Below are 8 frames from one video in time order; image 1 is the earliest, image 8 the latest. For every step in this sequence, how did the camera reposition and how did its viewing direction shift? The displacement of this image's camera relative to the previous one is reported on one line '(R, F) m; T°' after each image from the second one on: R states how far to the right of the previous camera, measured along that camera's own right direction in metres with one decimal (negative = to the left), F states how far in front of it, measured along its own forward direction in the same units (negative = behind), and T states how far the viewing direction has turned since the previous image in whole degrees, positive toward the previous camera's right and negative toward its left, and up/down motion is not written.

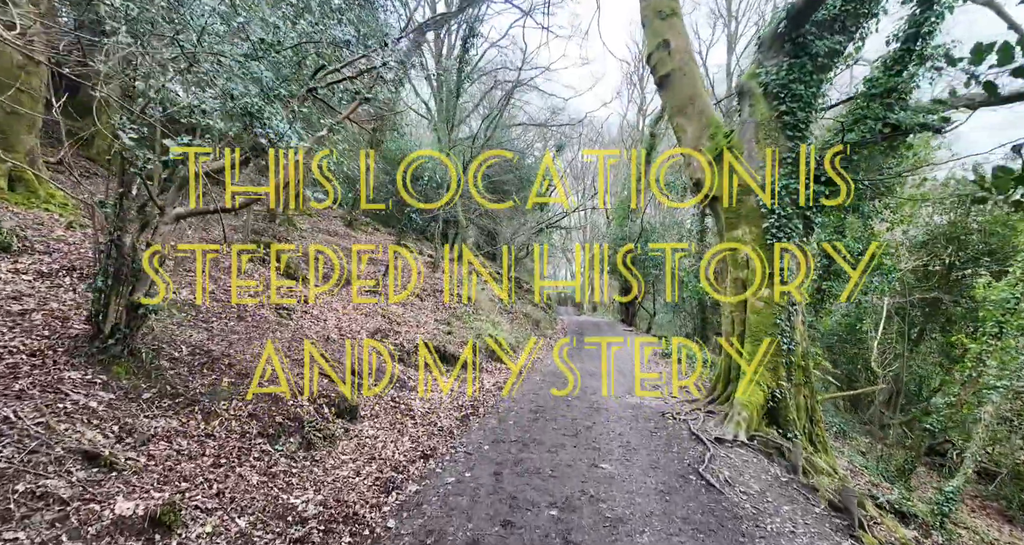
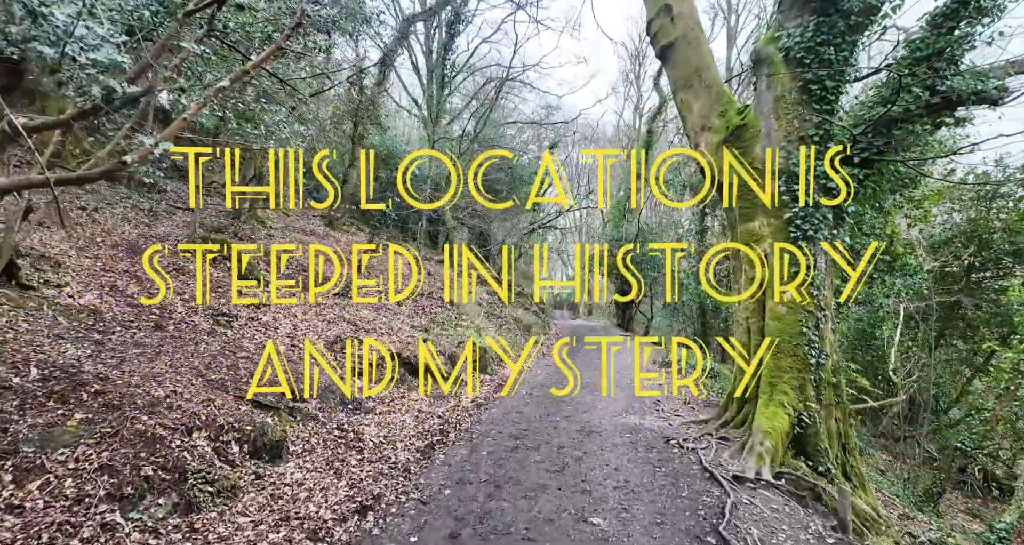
(+0.2, +1.1) m; 0°
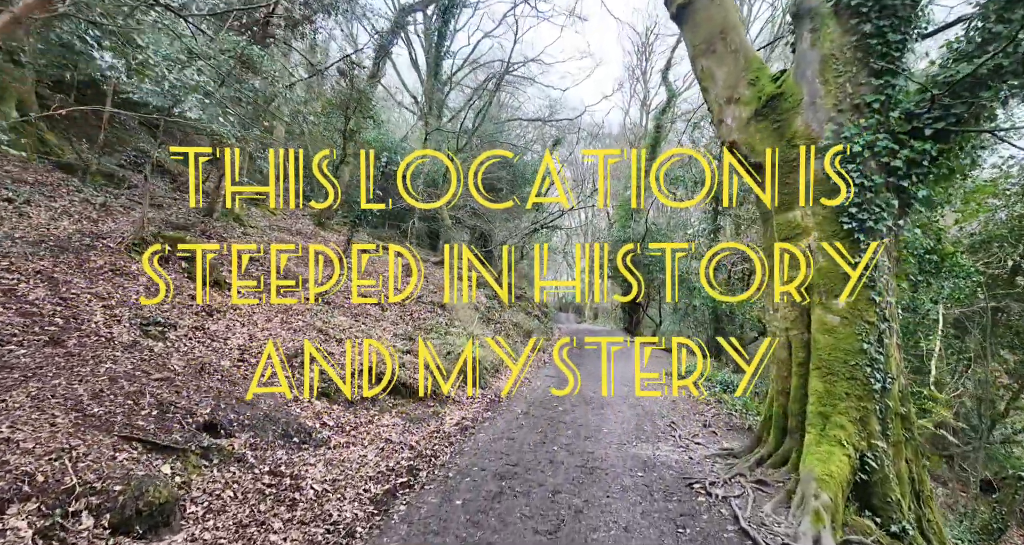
(+0.2, +1.1) m; -1°
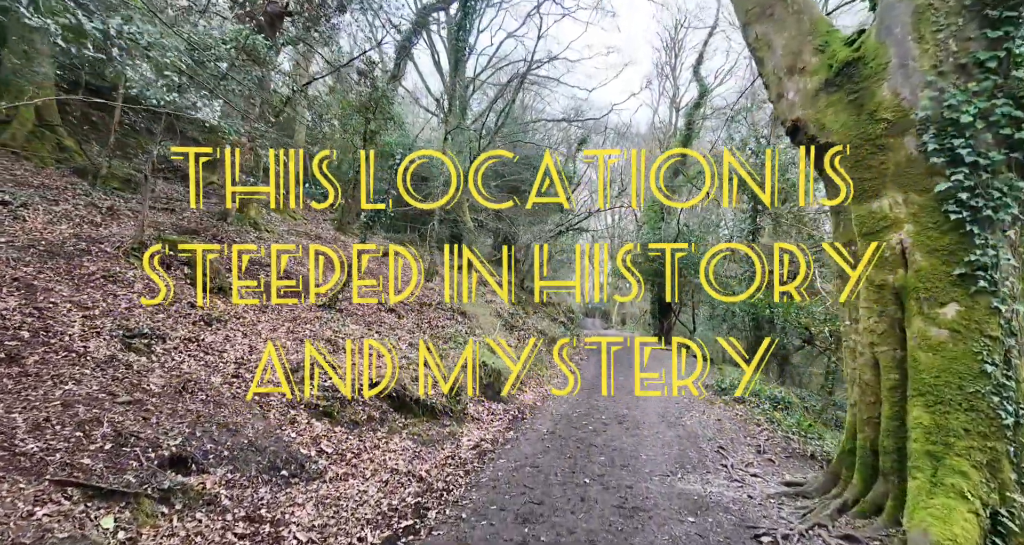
(0.0, +0.7) m; -3°
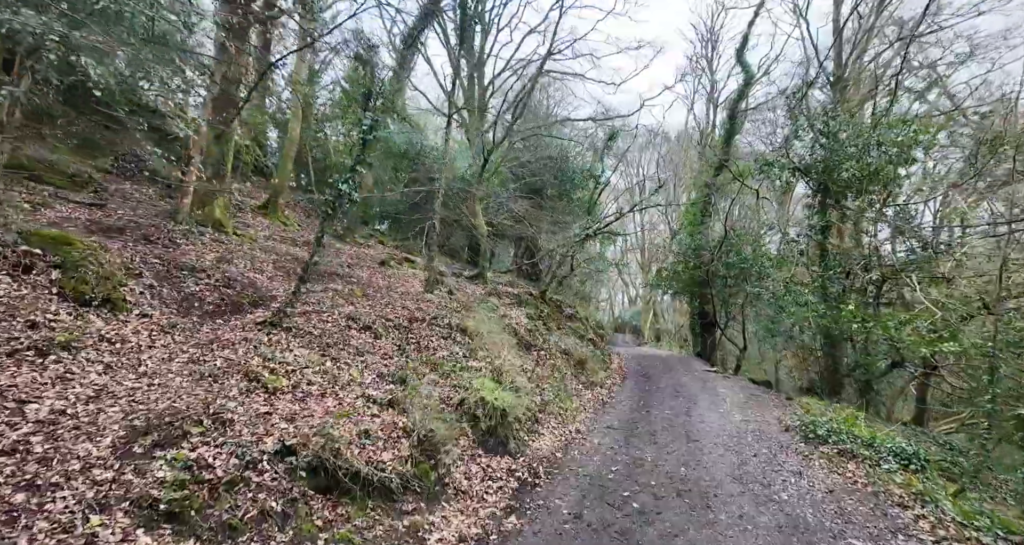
(+0.2, +2.5) m; -3°
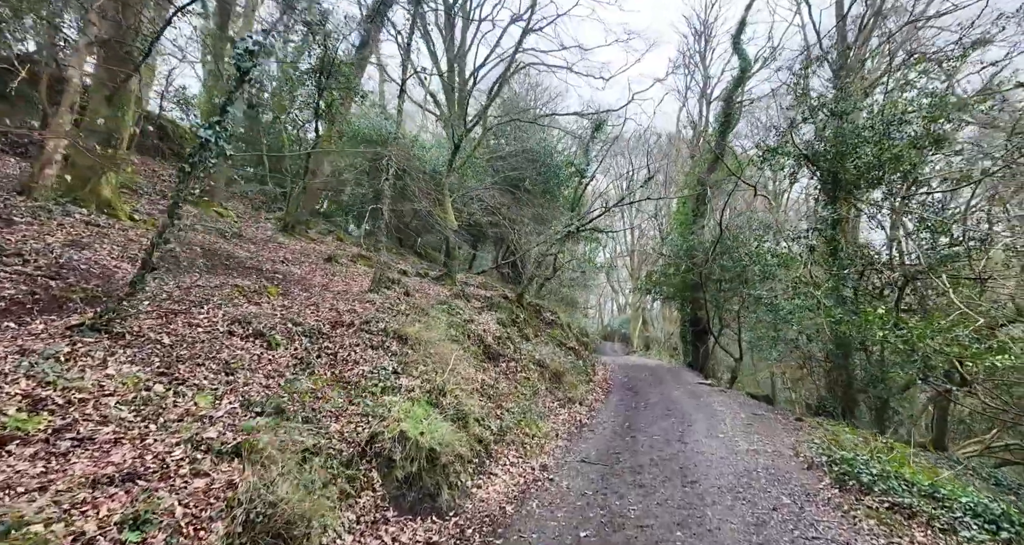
(+0.5, +2.0) m; +1°
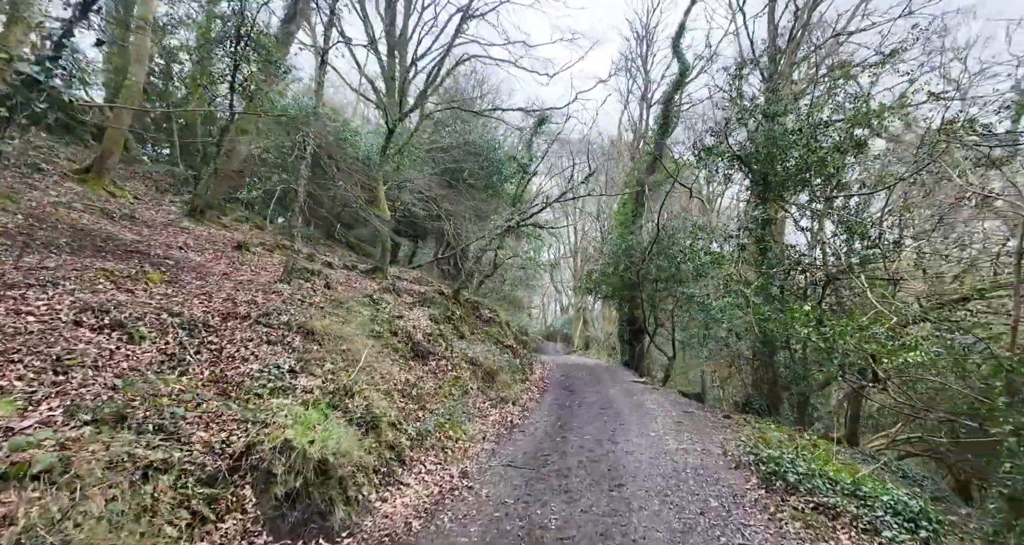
(+0.3, +0.6) m; +6°
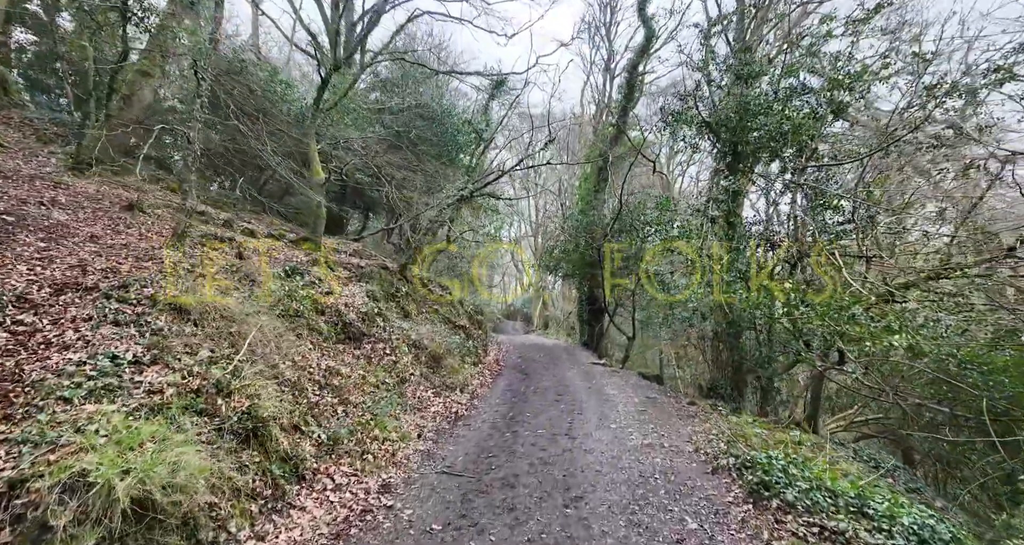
(+0.3, +1.4) m; +4°
